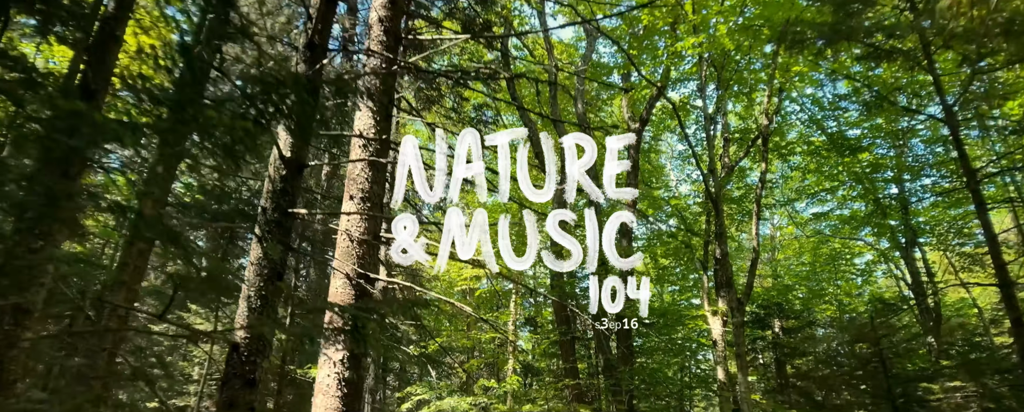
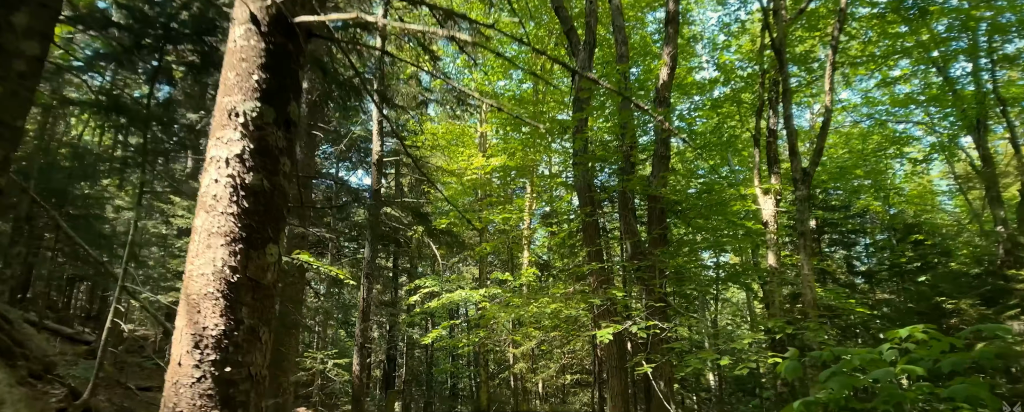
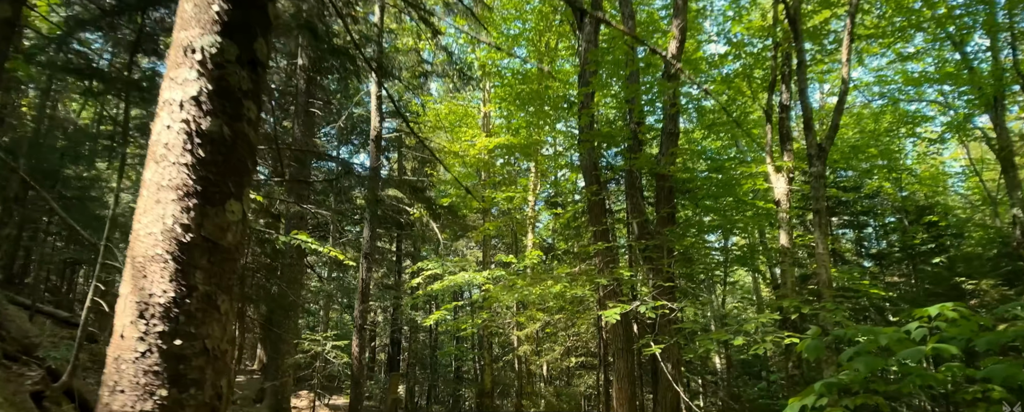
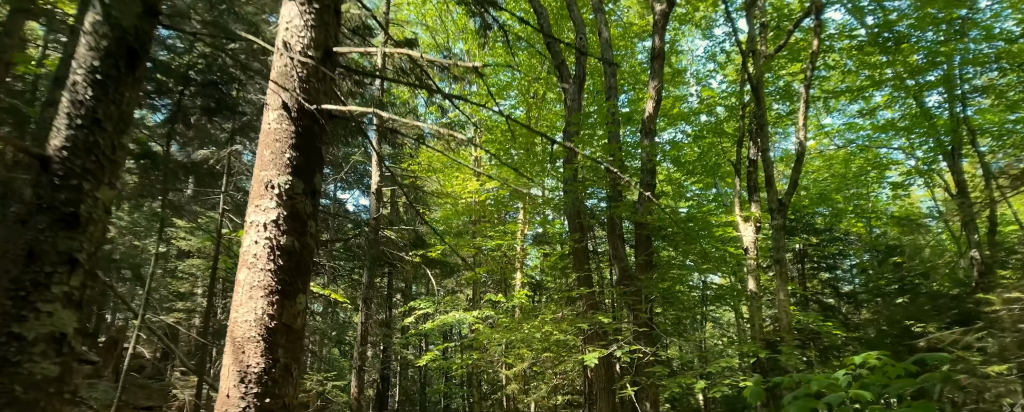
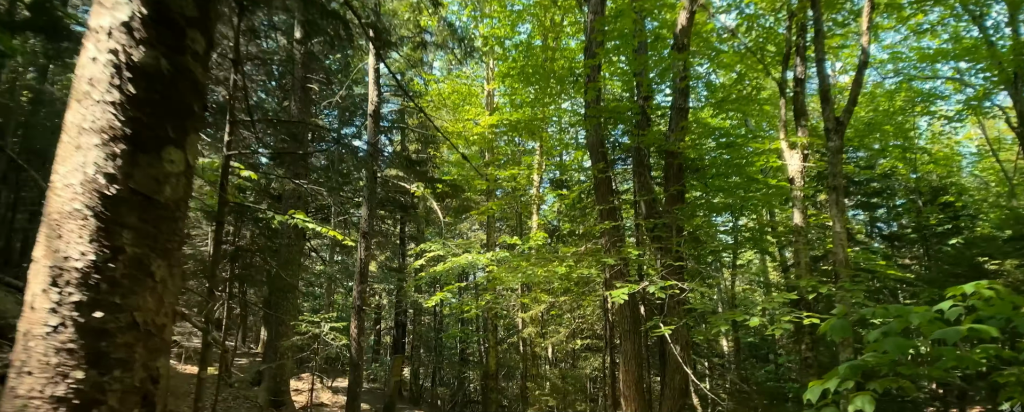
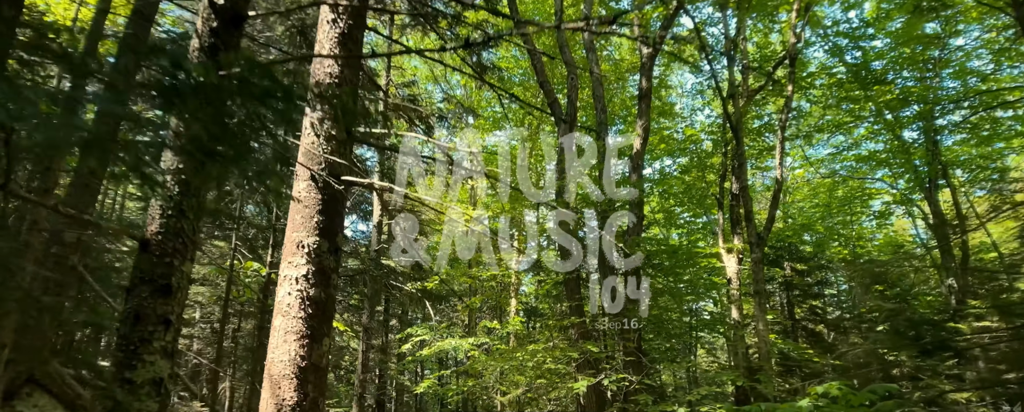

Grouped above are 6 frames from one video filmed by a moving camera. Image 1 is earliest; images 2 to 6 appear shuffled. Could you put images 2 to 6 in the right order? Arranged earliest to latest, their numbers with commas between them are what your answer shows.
6, 4, 2, 3, 5
